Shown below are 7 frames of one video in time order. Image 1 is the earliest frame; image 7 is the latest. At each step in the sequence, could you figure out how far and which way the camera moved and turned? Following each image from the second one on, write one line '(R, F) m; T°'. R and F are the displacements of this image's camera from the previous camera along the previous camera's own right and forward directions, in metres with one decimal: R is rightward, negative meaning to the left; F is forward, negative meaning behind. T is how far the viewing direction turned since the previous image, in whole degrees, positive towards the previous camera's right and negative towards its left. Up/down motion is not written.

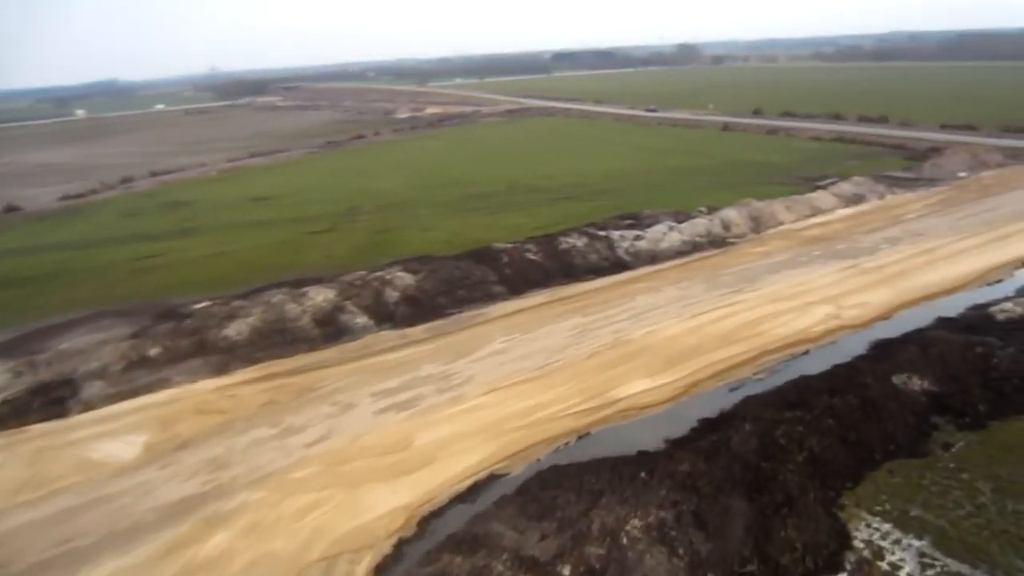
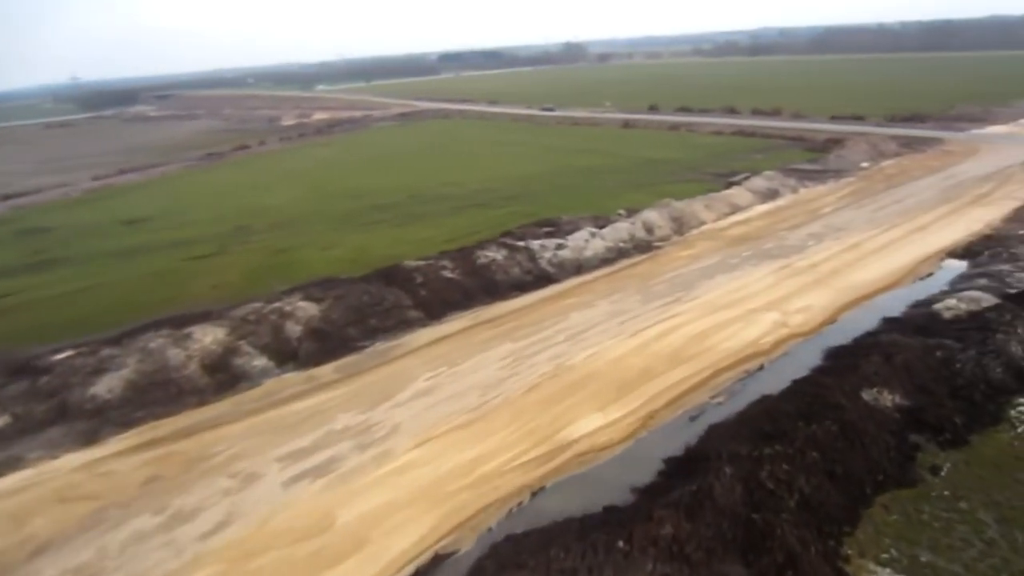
(-0.5, +2.2) m; +7°
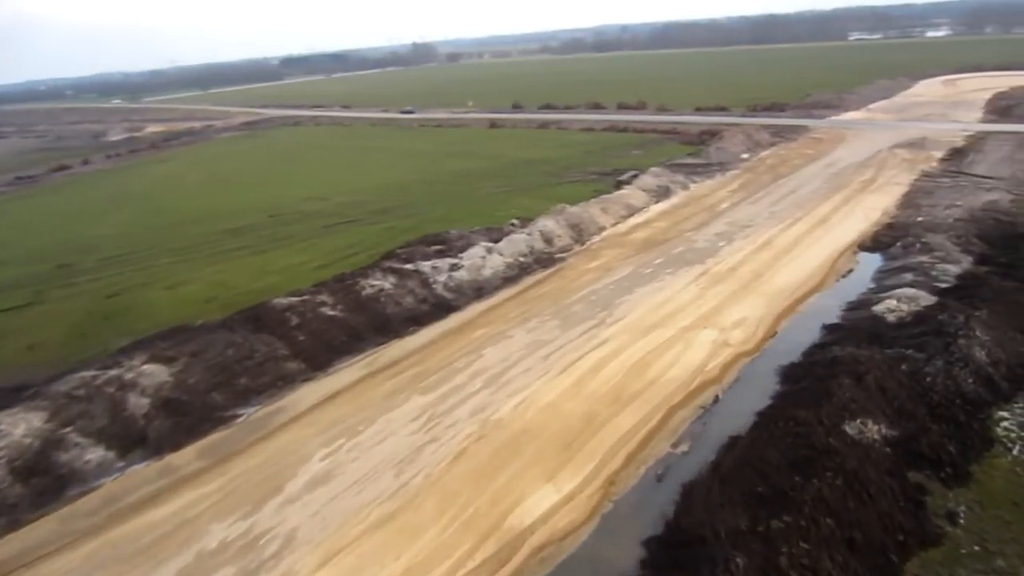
(-0.7, +3.0) m; +10°
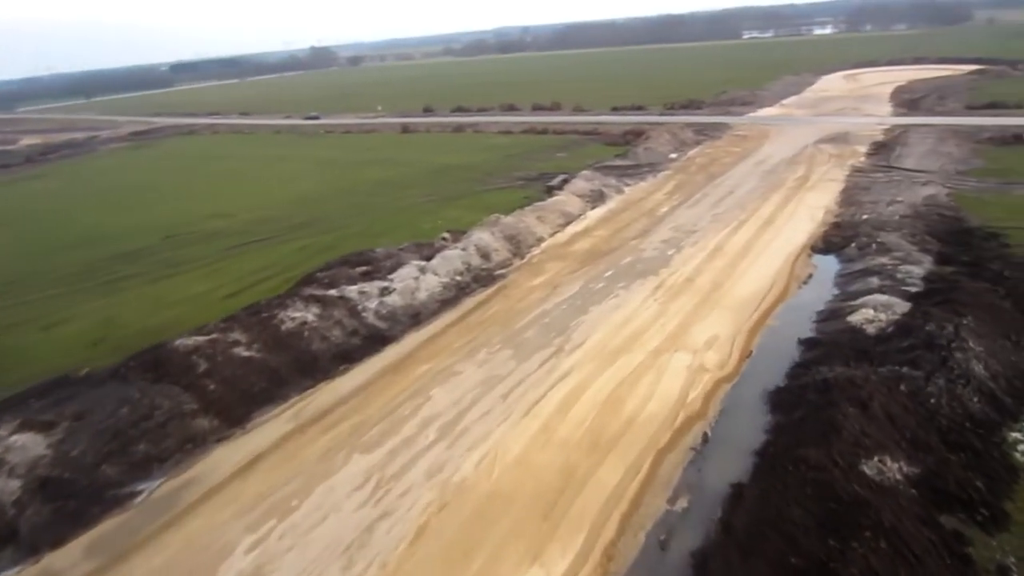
(-0.7, +2.1) m; +7°
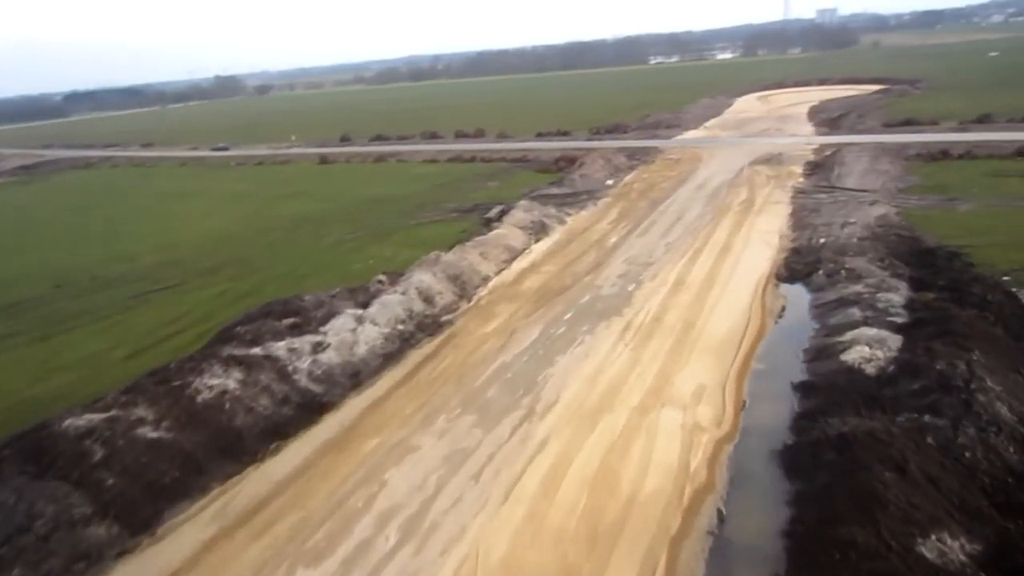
(-0.7, +2.1) m; +6°
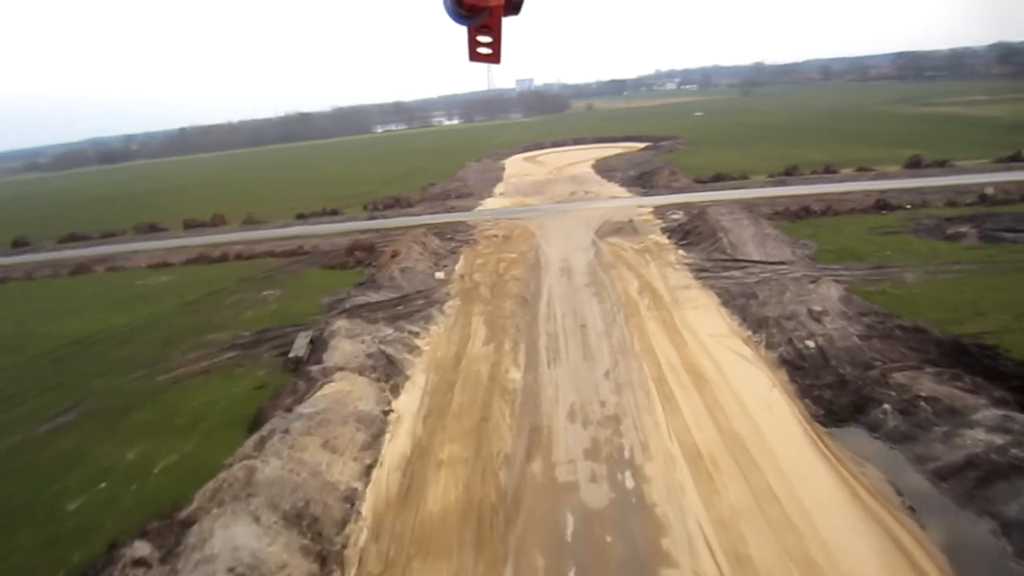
(-2.1, +9.5) m; +20°
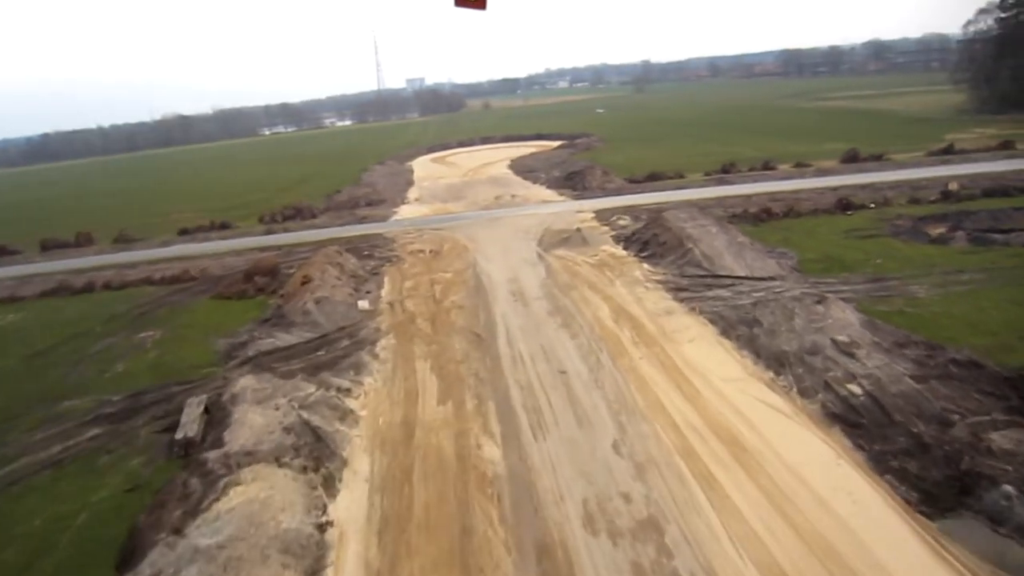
(-1.1, +4.0) m; +7°
